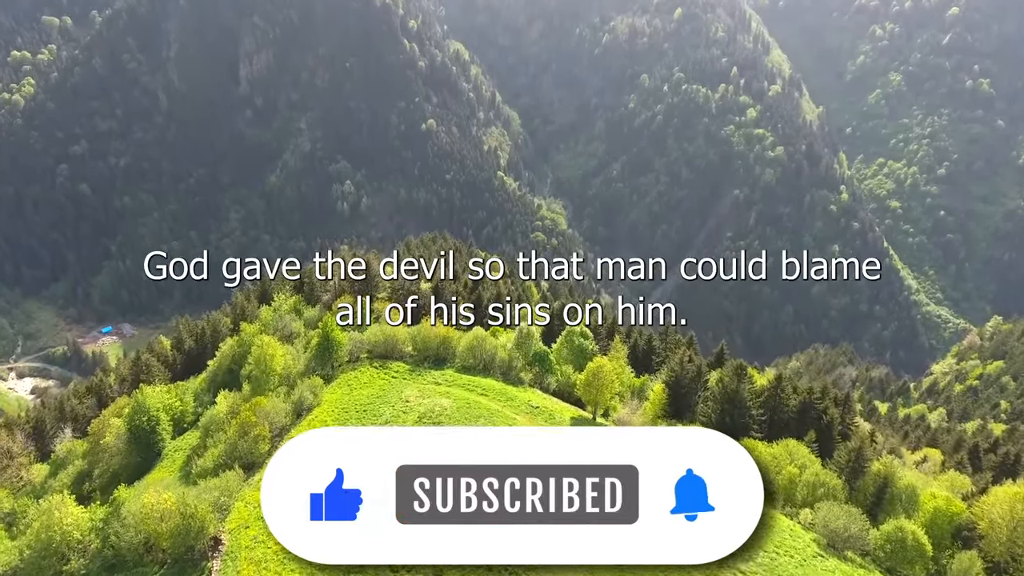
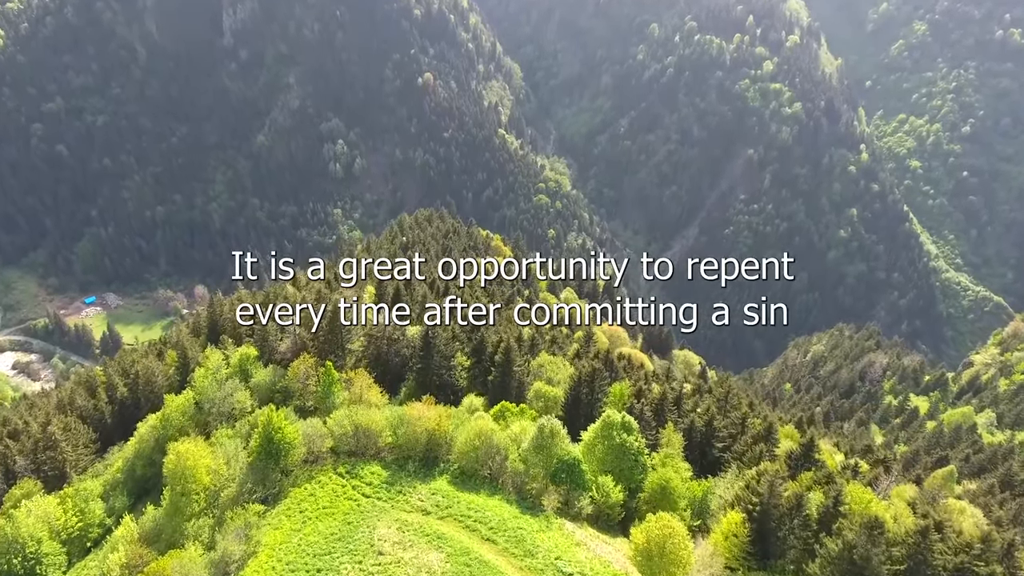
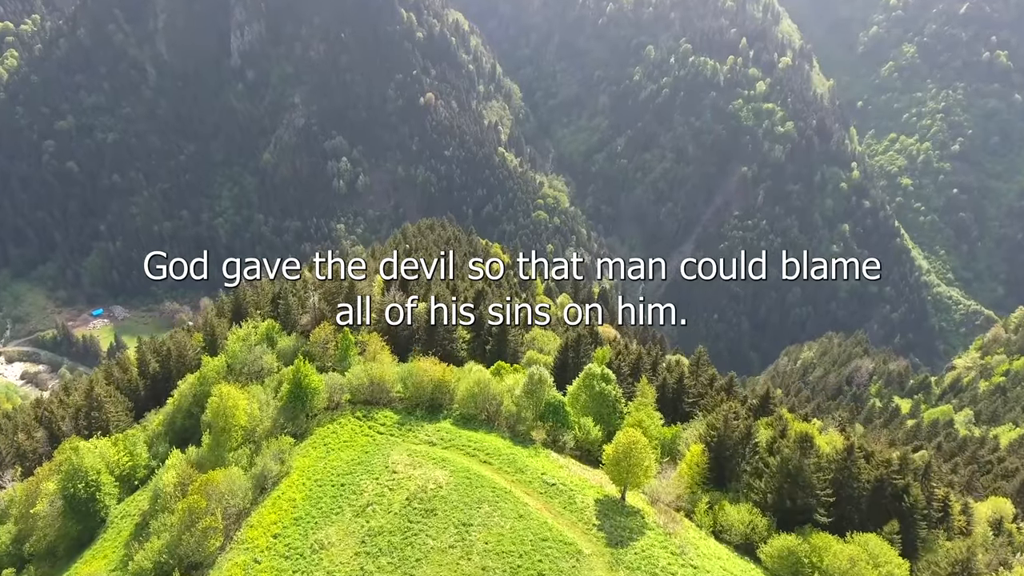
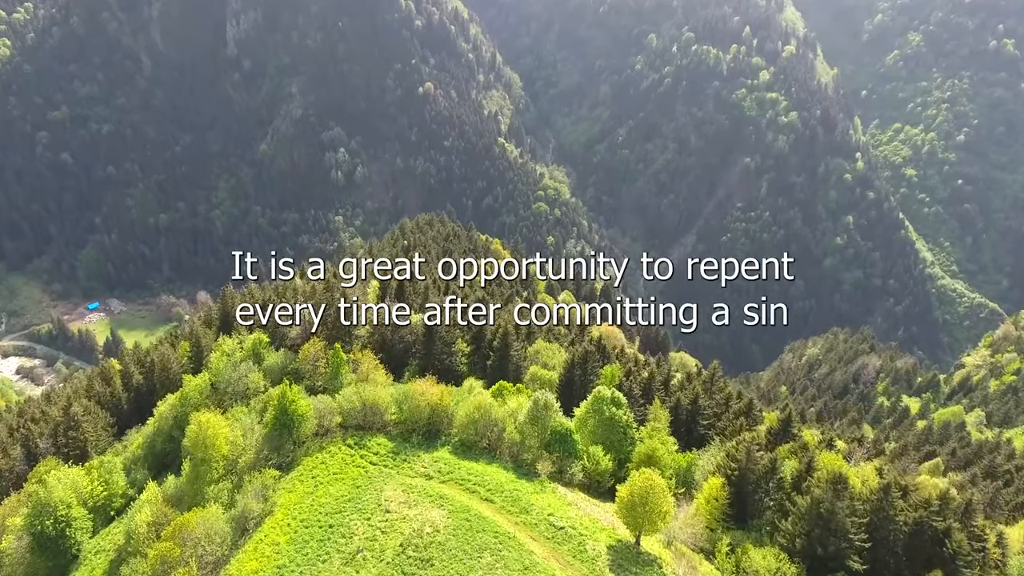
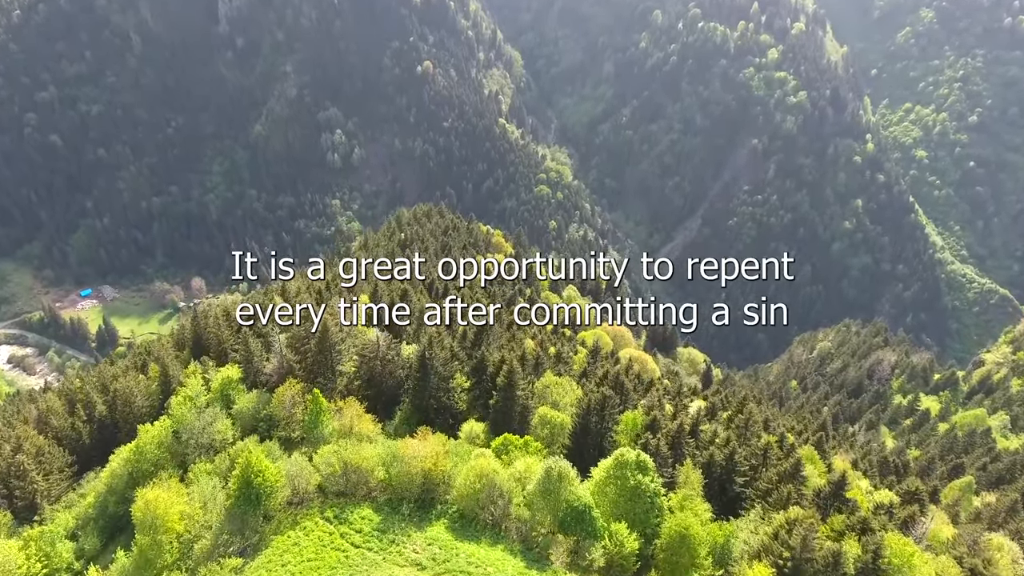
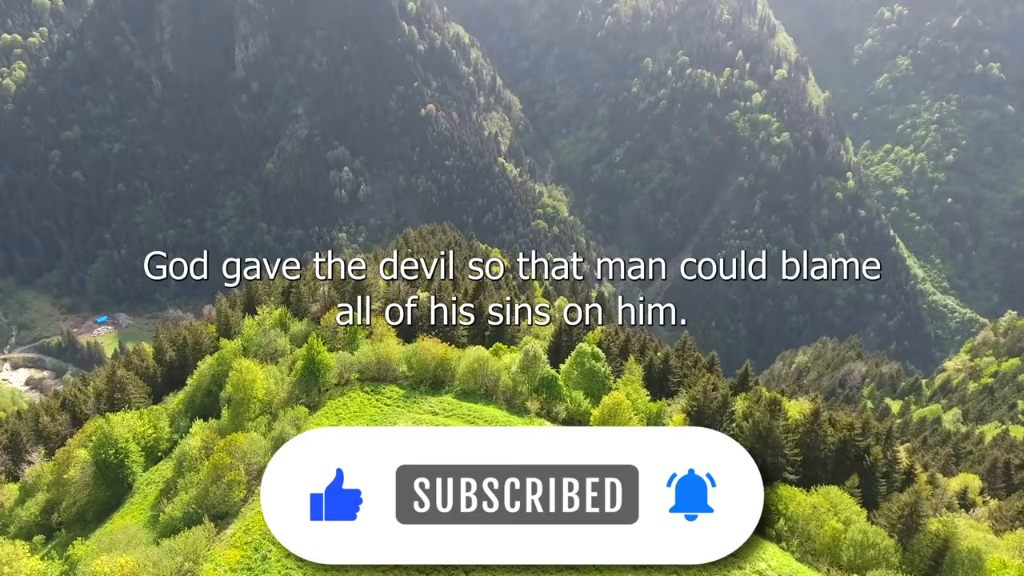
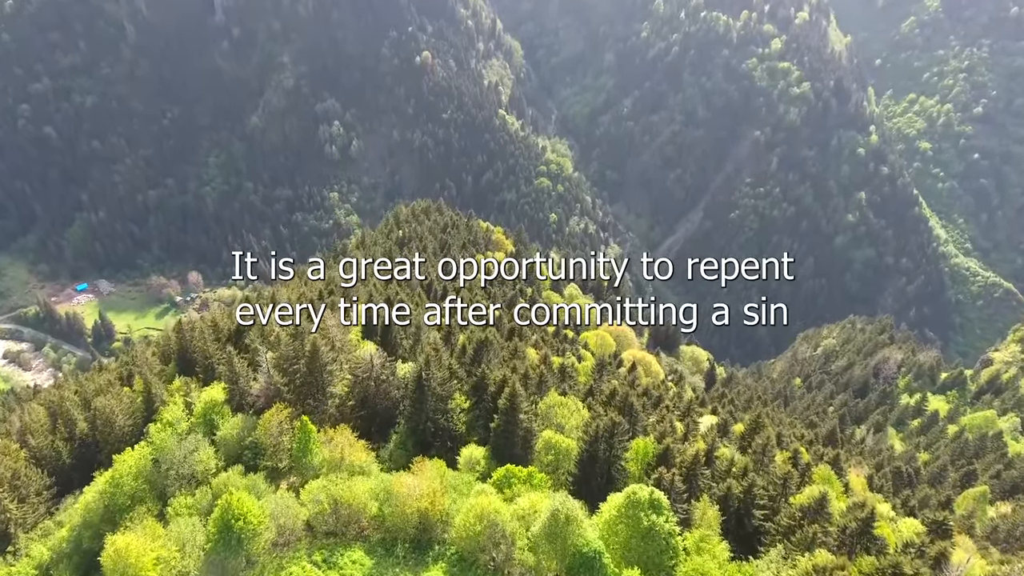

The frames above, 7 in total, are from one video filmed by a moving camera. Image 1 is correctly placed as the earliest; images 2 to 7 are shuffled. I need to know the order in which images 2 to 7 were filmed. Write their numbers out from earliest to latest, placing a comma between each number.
6, 3, 4, 2, 5, 7
